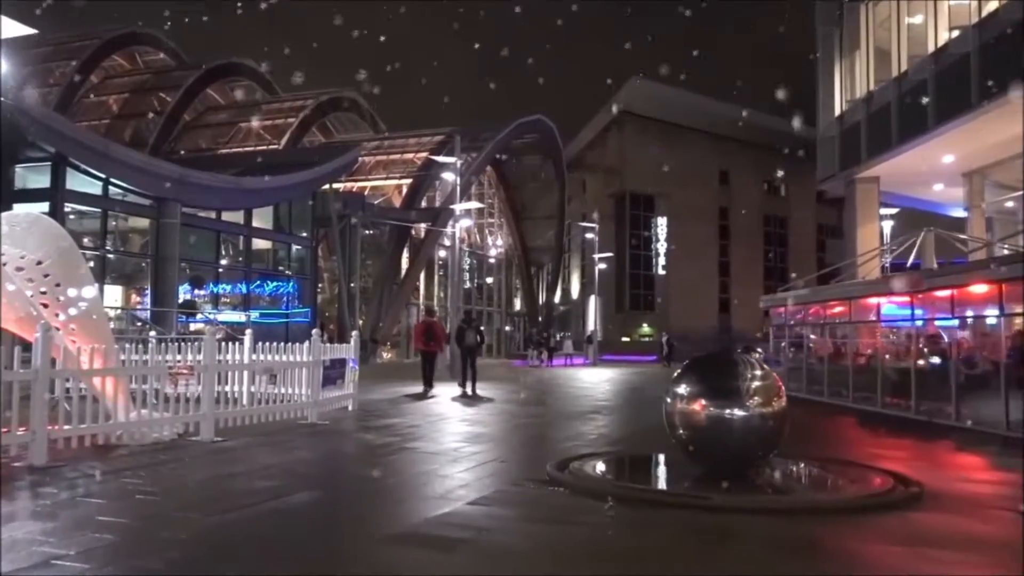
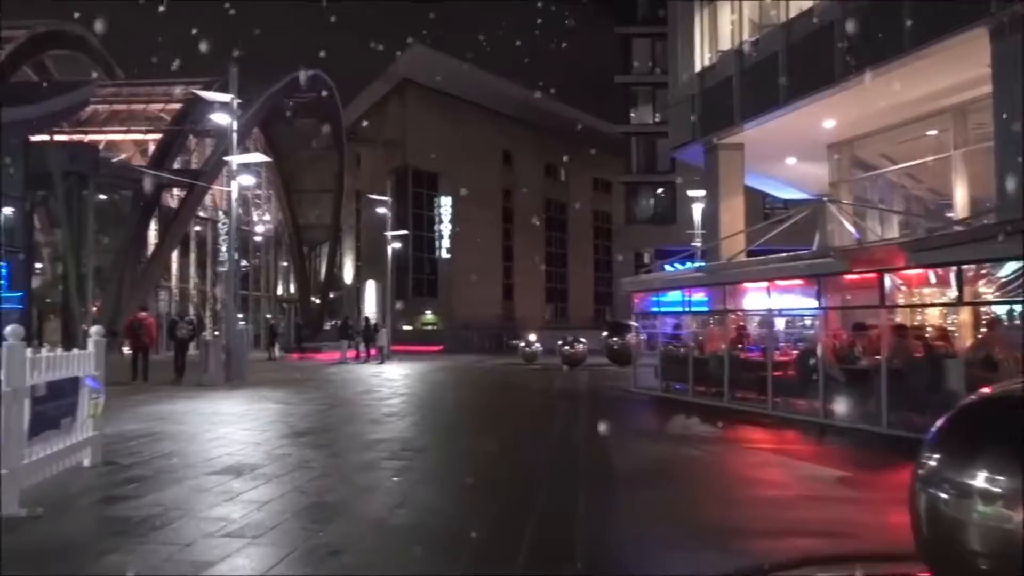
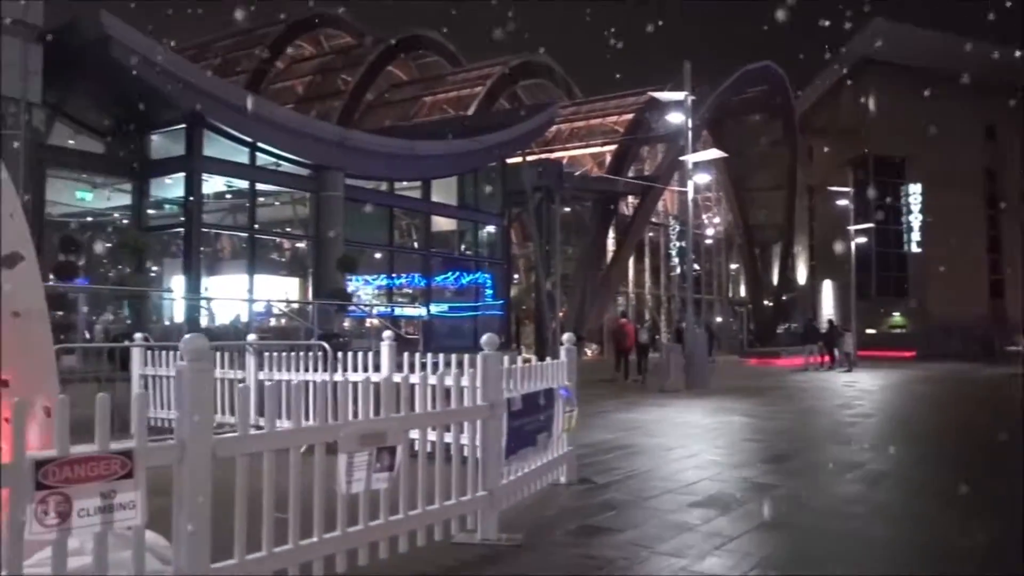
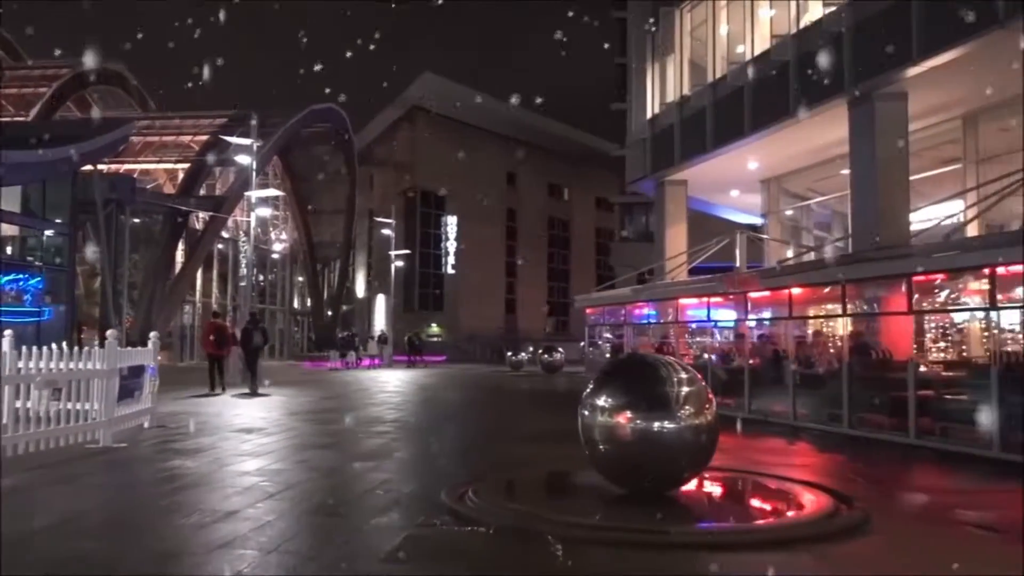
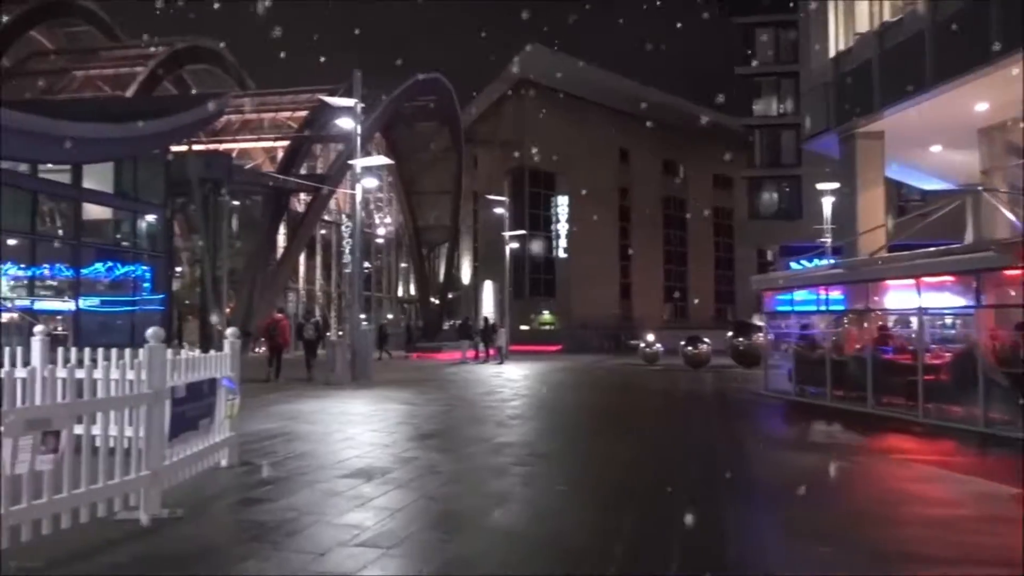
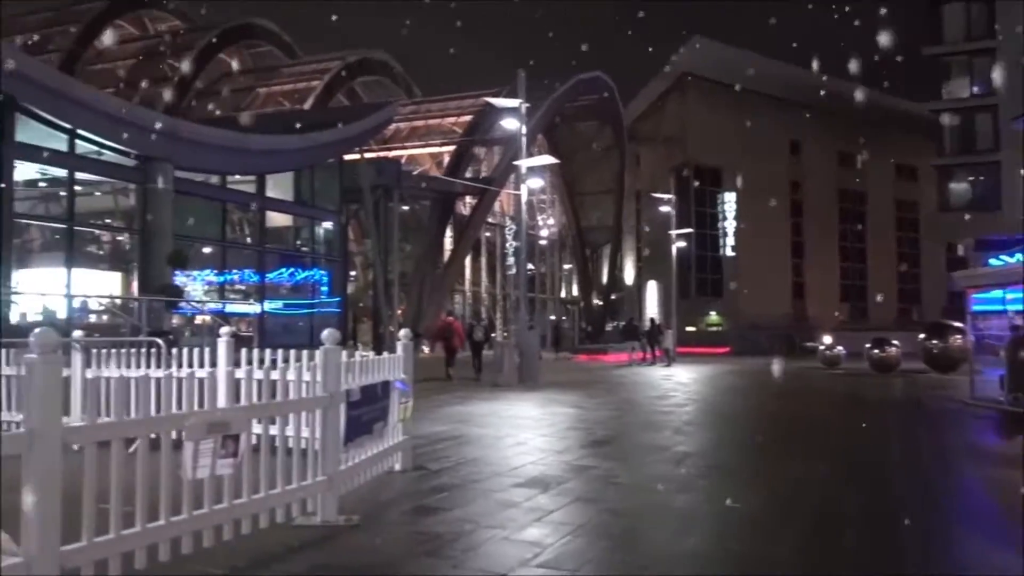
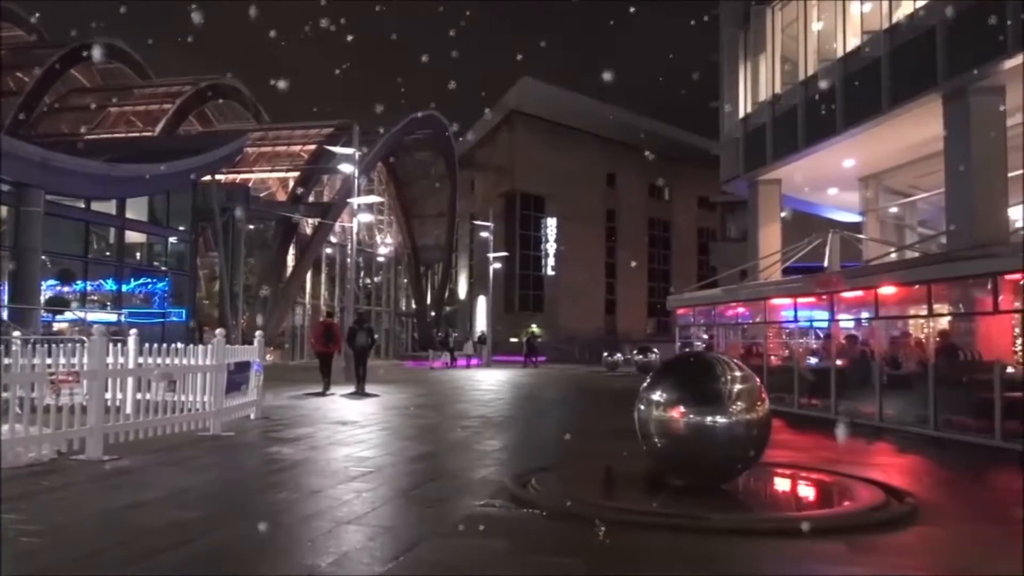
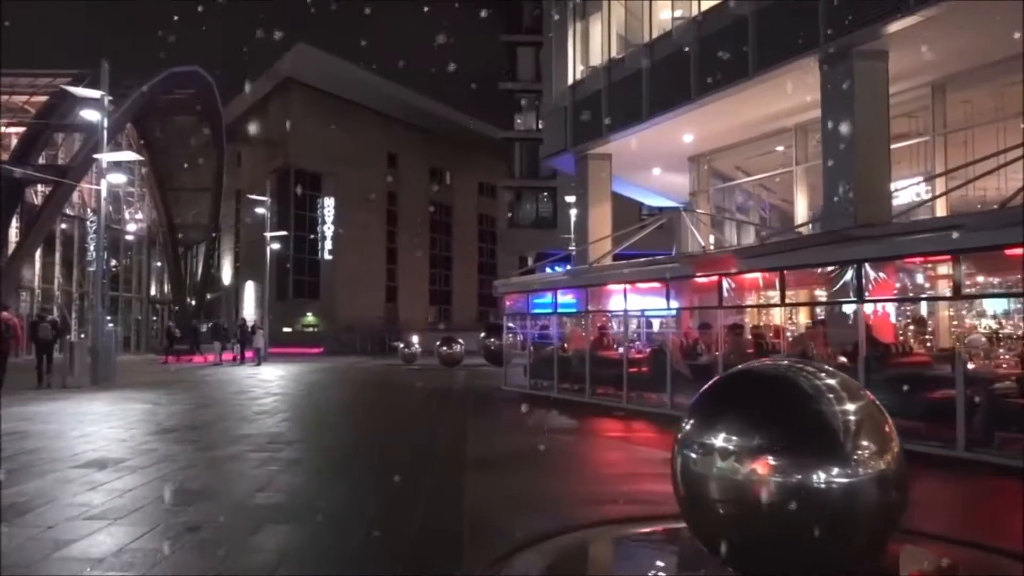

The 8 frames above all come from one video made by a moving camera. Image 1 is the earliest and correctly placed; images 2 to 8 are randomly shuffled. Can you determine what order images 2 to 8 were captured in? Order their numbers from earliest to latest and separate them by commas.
7, 4, 8, 2, 5, 6, 3
